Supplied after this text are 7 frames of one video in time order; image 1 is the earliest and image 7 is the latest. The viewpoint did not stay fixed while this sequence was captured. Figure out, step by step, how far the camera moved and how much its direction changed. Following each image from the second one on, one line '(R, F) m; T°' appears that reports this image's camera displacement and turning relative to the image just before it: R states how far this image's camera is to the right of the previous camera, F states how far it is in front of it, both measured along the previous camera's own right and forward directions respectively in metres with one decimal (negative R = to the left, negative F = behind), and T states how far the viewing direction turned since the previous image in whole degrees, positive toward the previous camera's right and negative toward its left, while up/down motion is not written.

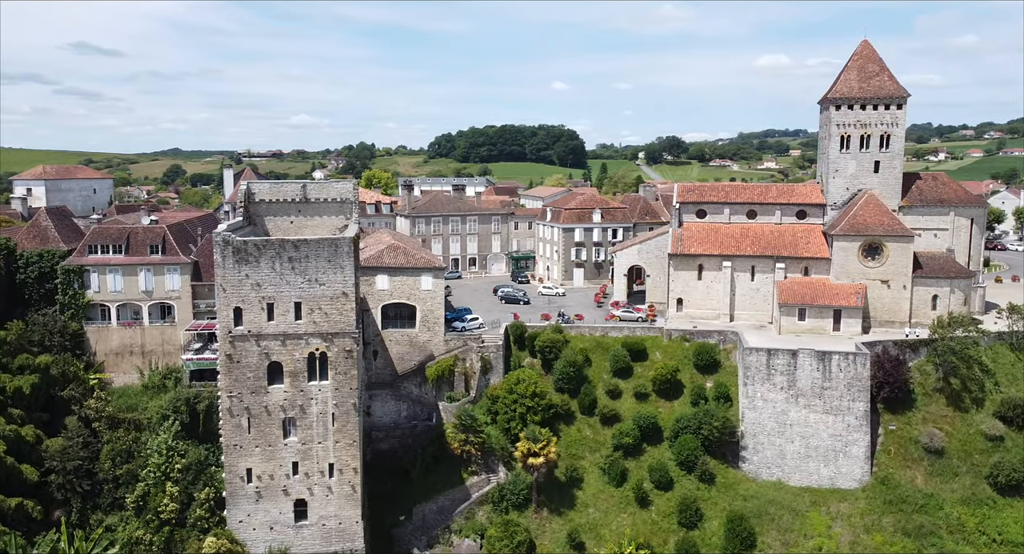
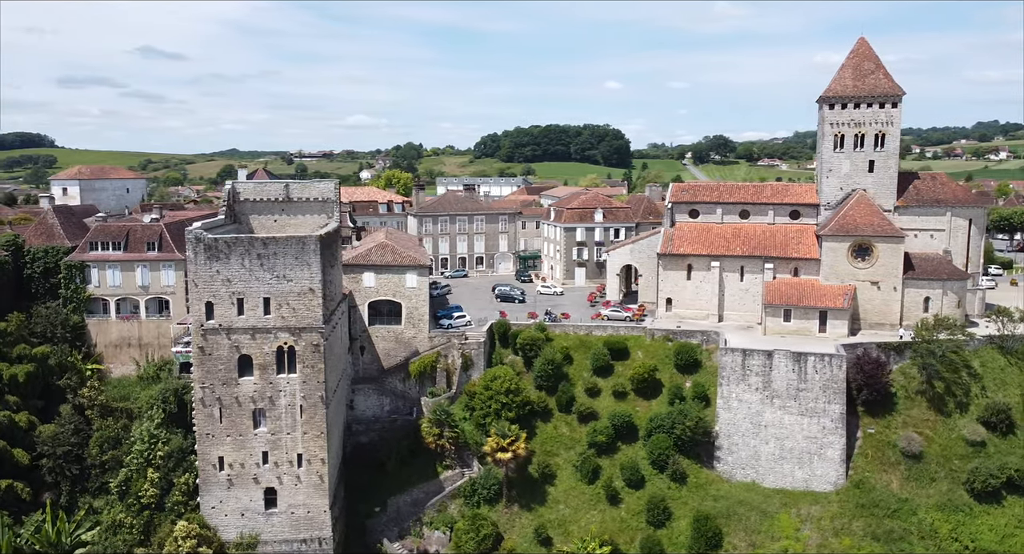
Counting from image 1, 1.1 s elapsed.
(+3.5, -0.4) m; -4°
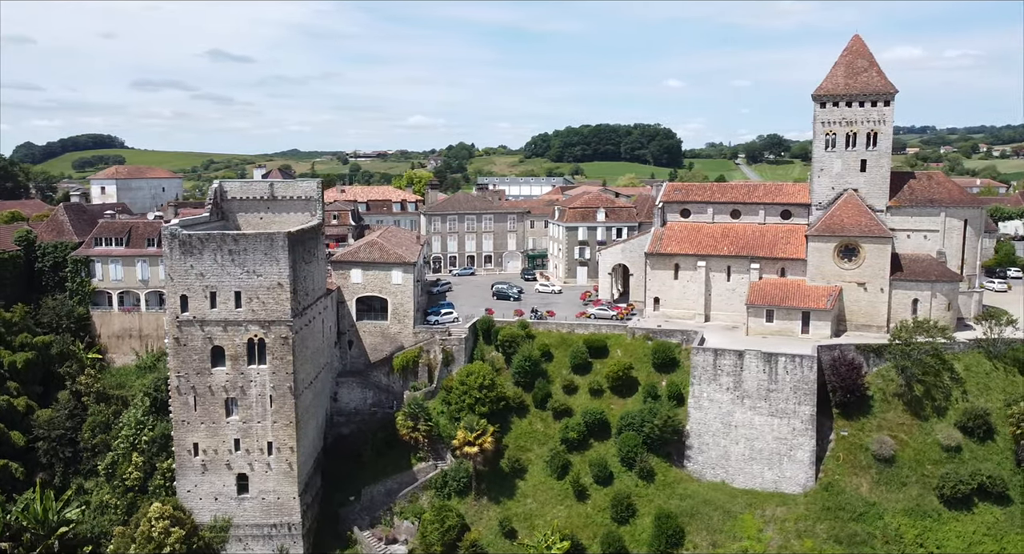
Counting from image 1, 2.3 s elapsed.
(+3.9, -0.5) m; -4°
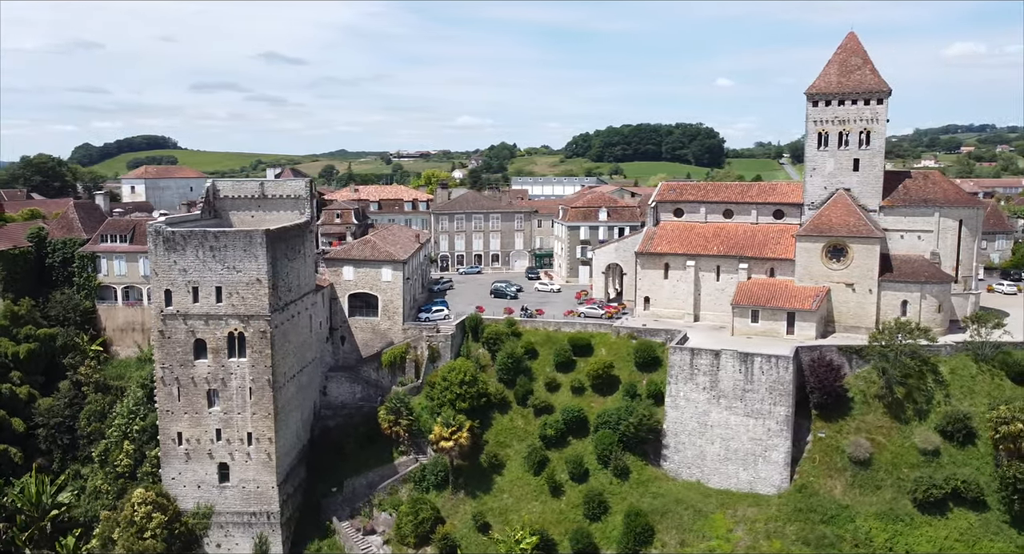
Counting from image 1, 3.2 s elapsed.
(+3.1, -0.4) m; -3°
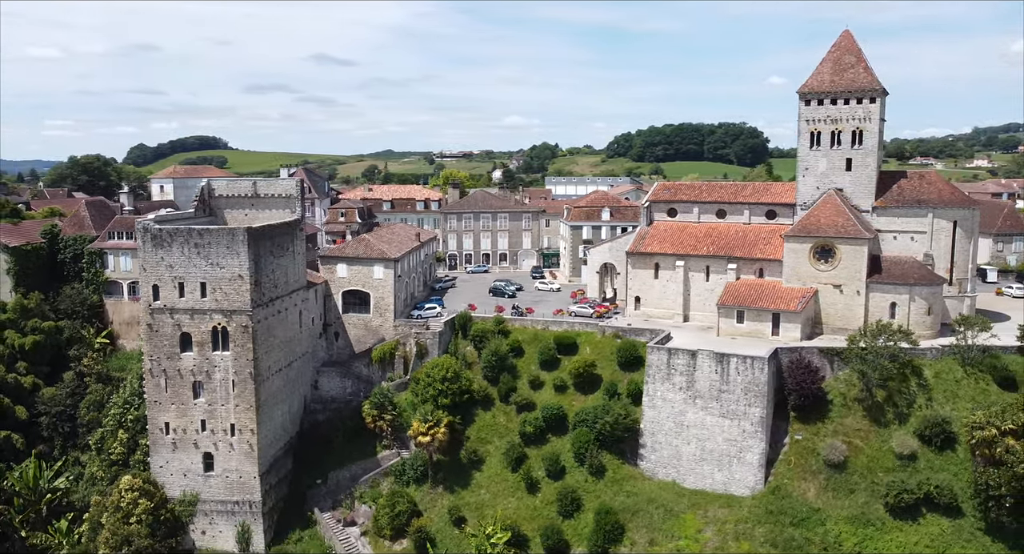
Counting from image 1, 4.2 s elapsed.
(+3.1, -0.4) m; -3°
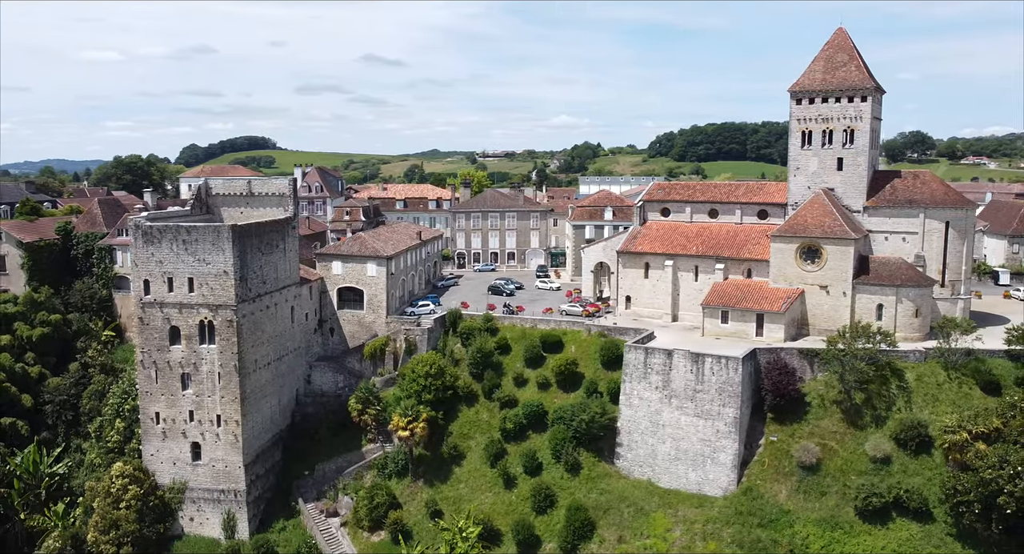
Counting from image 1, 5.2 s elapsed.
(+3.1, -0.4) m; -3°
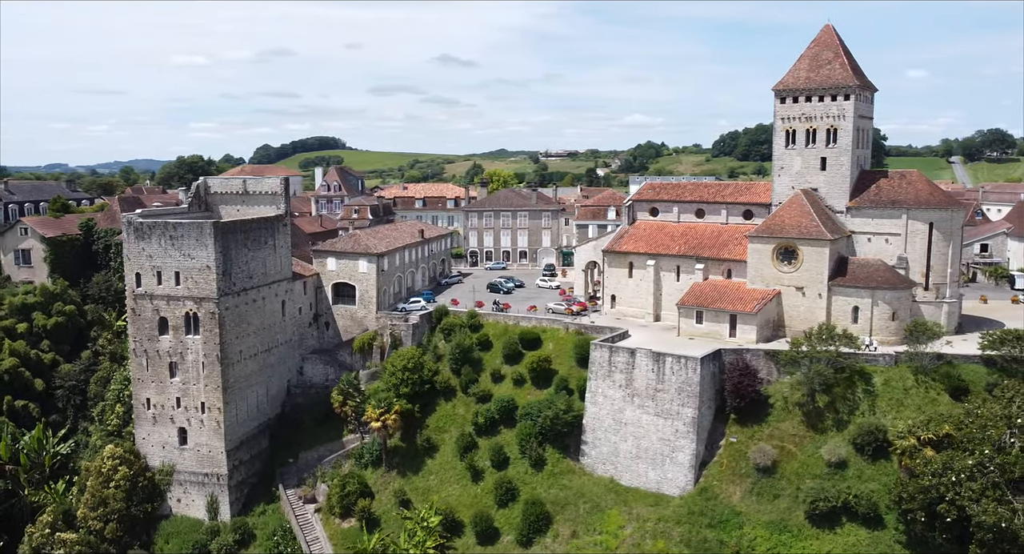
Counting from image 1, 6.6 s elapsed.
(+4.7, -0.6) m; -5°
